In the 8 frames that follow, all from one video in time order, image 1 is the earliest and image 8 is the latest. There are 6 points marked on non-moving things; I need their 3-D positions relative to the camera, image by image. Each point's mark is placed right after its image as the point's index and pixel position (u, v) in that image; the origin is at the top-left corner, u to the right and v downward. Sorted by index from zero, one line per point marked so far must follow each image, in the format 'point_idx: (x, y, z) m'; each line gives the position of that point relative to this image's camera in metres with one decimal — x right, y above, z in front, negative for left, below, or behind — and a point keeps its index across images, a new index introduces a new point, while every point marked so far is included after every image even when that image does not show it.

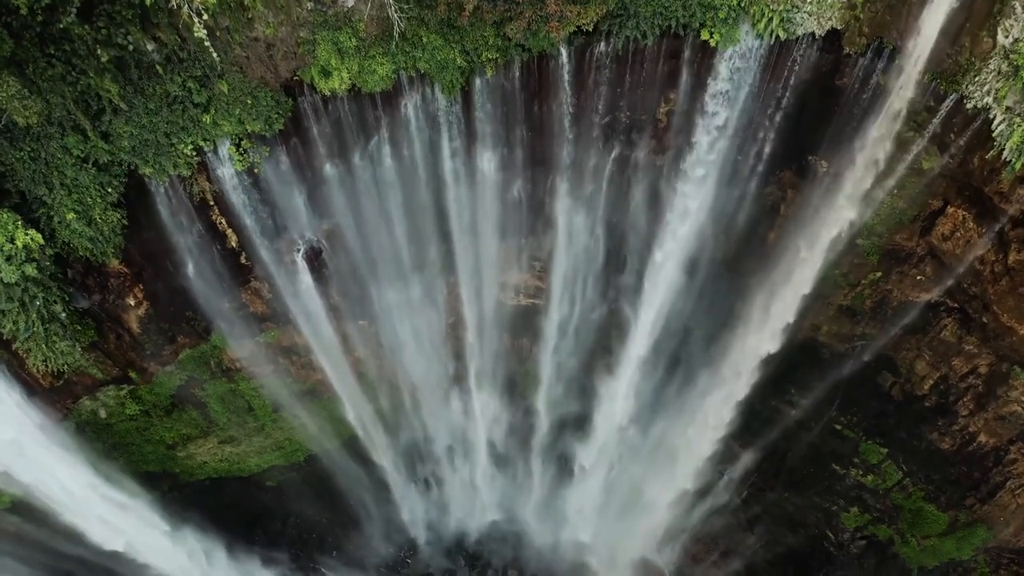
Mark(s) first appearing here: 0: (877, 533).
0: (+6.3, -4.4, +11.8) m
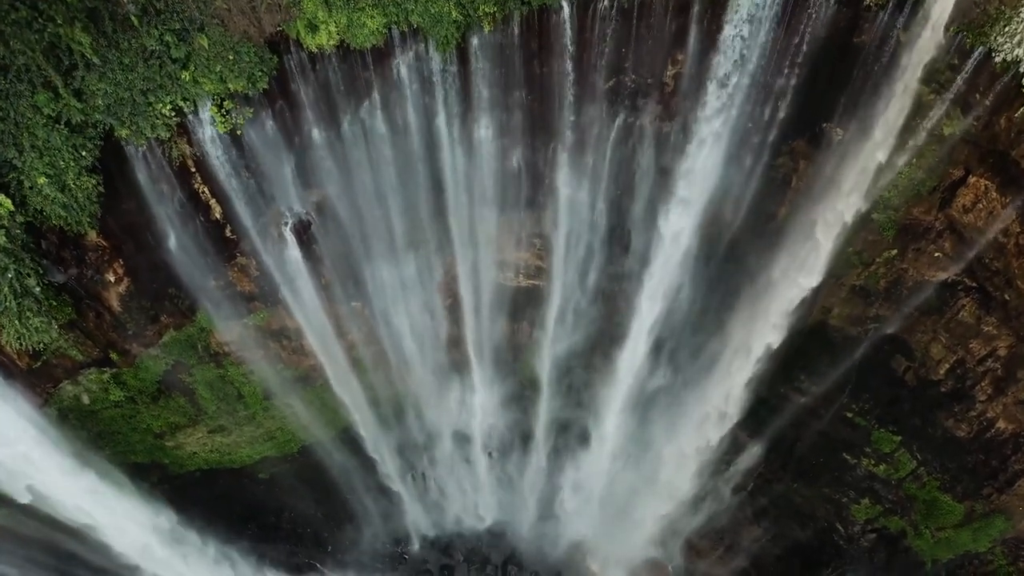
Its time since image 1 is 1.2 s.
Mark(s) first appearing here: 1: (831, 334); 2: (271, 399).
0: (+6.3, -4.0, +11.4) m
1: (+4.9, -0.7, +10.4) m
2: (-4.0, -1.9, +11.3) m
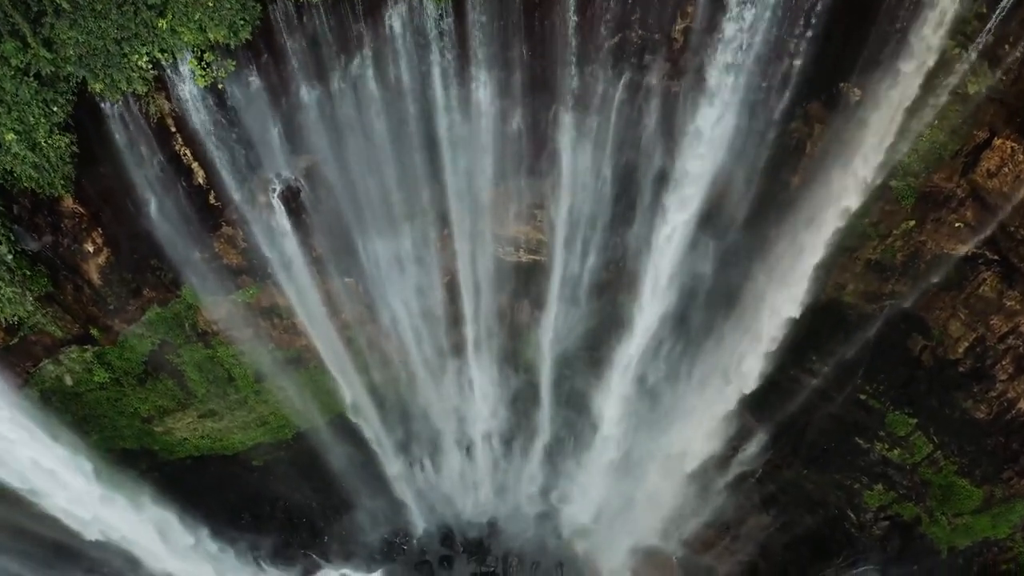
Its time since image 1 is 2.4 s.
0: (+6.3, -3.7, +11.0) m
1: (+4.9, -0.4, +9.9) m
2: (-4.0, -1.5, +10.9) m
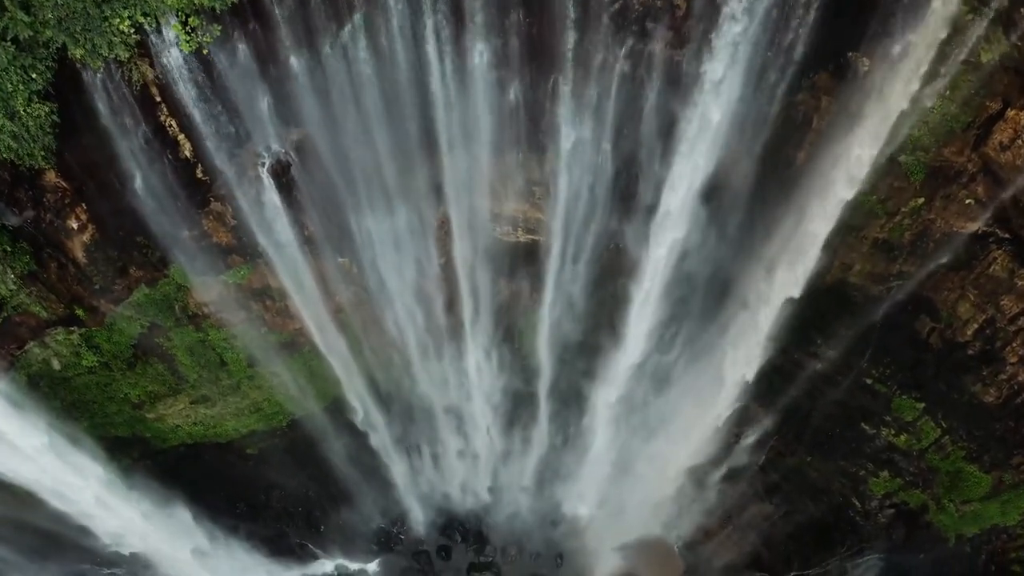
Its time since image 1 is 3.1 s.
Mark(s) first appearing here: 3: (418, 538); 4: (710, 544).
0: (+6.2, -3.4, +10.7) m
1: (+4.8, -0.1, +9.7) m
2: (-4.1, -1.2, +10.7) m
3: (-1.8, -4.7, +12.8) m
4: (+3.7, -4.8, +12.7) m
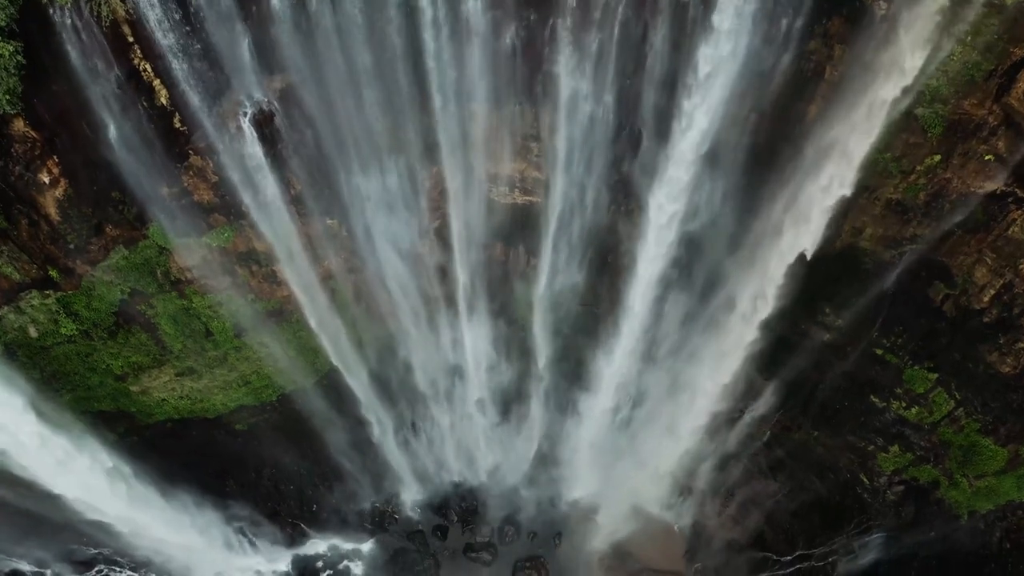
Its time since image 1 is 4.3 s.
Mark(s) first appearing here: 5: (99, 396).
0: (+6.2, -2.9, +10.4) m
1: (+4.8, +0.4, +9.3) m
2: (-4.1, -0.7, +10.3) m
3: (-1.8, -4.2, +12.4) m
4: (+3.7, -4.3, +12.3) m
5: (-6.3, -1.6, +10.3) m
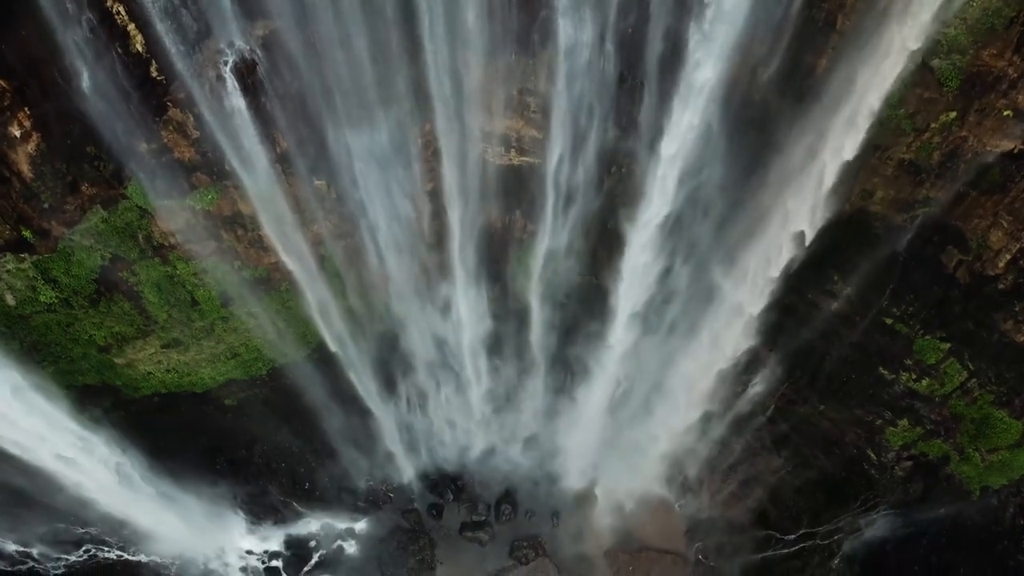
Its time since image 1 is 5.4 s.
0: (+6.2, -2.4, +10.0) m
1: (+4.8, +0.9, +8.9) m
2: (-4.1, -0.3, +9.9) m
3: (-1.9, -3.7, +12.1) m
4: (+3.6, -3.8, +12.0) m
5: (-6.3, -1.2, +10.0) m
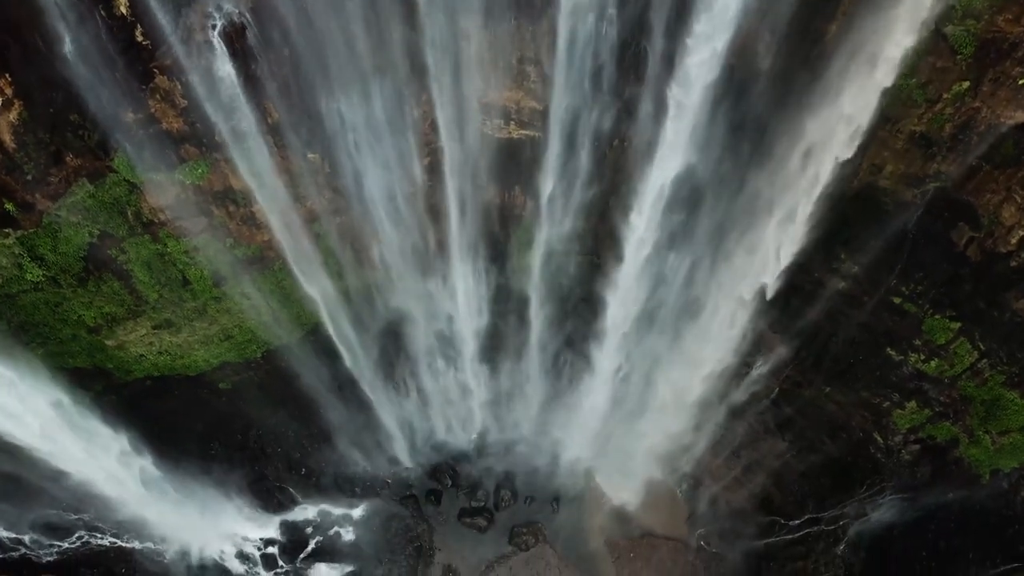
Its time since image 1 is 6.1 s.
0: (+6.2, -2.1, +9.8) m
1: (+4.7, +1.2, +8.7) m
2: (-4.2, 0.0, +9.7) m
3: (-1.9, -3.4, +11.9) m
4: (+3.6, -3.5, +11.8) m
5: (-6.3, -0.9, +9.8) m
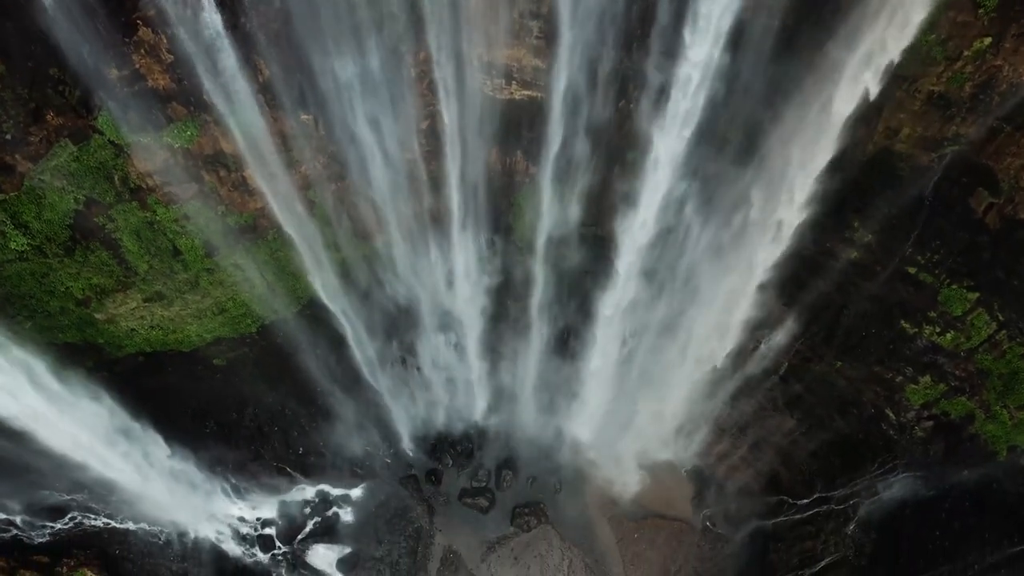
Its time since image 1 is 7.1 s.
0: (+6.2, -1.7, +9.5) m
1: (+4.8, +1.6, +8.3) m
2: (-4.1, +0.4, +9.4) m
3: (-1.8, -2.9, +11.6) m
4: (+3.7, -3.0, +11.5) m
5: (-6.3, -0.5, +9.5) m
